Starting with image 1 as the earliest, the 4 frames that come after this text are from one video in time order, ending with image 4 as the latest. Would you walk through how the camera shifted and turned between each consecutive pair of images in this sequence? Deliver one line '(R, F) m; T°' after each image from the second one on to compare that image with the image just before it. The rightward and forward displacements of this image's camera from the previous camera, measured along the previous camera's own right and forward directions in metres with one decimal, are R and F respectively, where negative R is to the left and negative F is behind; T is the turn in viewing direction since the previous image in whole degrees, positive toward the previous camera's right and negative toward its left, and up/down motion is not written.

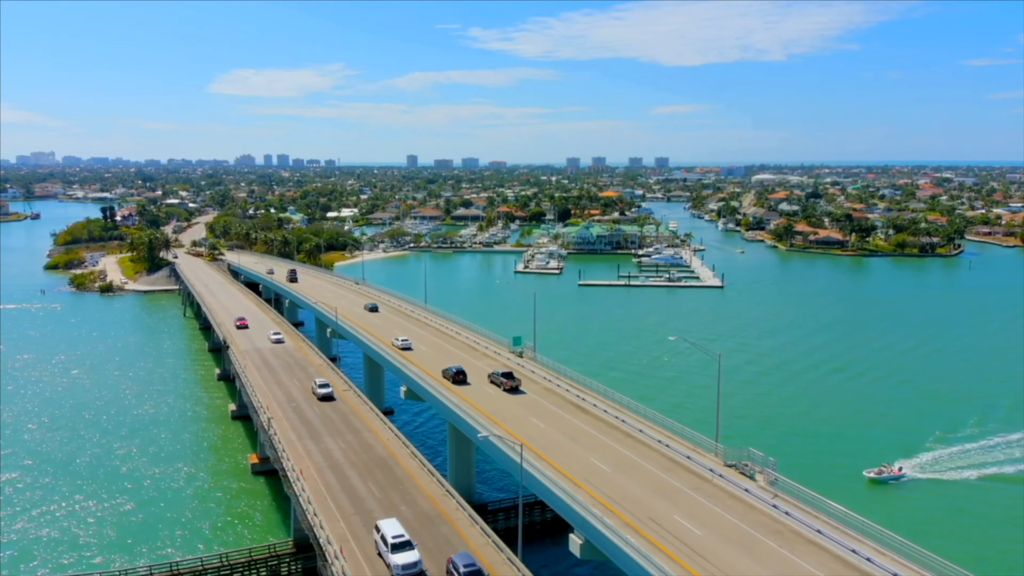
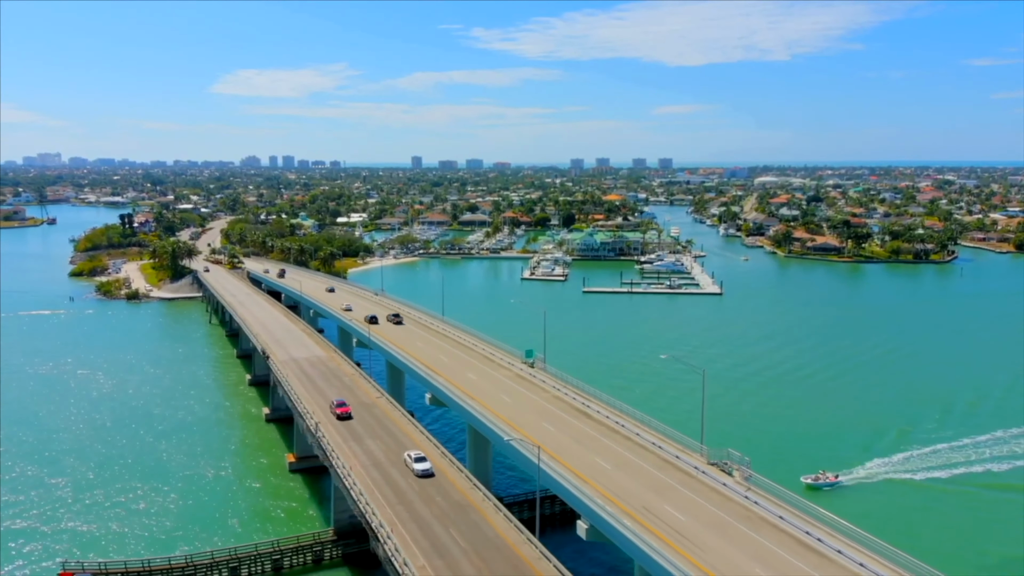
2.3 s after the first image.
(-0.1, -1.2) m; 0°
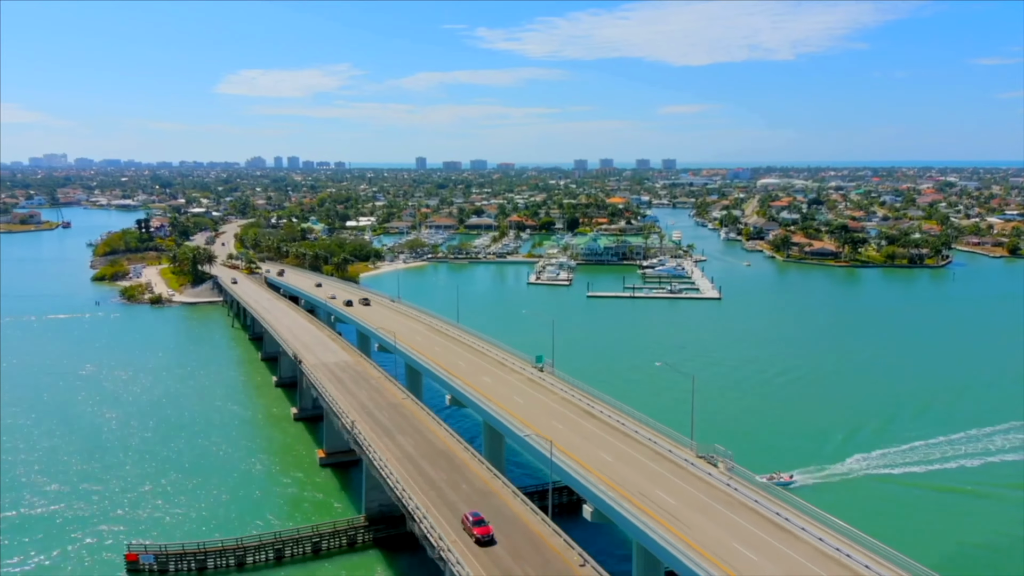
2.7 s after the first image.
(-0.1, -1.1) m; 0°
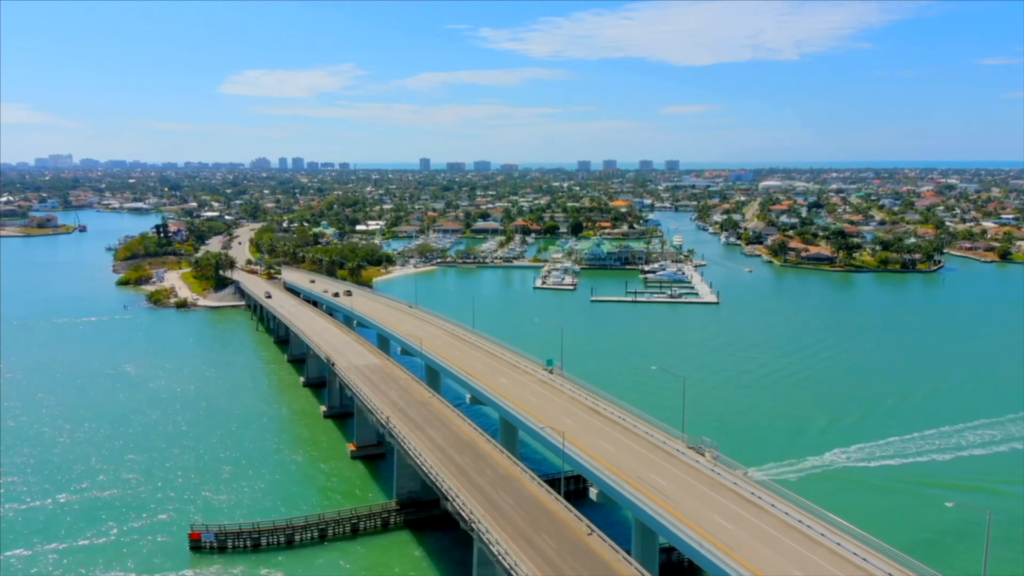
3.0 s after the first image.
(-0.2, -1.4) m; 0°
